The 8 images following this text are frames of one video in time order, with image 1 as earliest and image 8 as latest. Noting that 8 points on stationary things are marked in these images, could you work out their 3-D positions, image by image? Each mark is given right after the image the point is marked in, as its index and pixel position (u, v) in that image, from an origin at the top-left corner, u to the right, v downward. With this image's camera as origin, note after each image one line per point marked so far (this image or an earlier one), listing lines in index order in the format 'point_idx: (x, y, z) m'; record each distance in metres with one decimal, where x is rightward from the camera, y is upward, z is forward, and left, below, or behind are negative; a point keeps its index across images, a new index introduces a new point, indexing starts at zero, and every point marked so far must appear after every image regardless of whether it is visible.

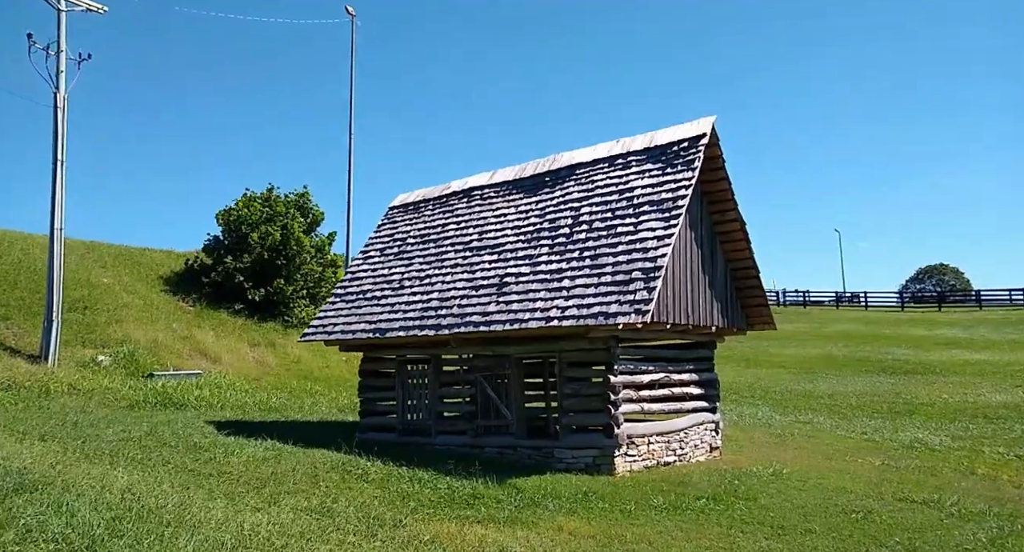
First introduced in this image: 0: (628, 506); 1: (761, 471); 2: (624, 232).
0: (+1.5, -2.9, +11.2) m
1: (+4.0, -3.1, +14.2) m
2: (+1.8, +0.7, +14.5) m
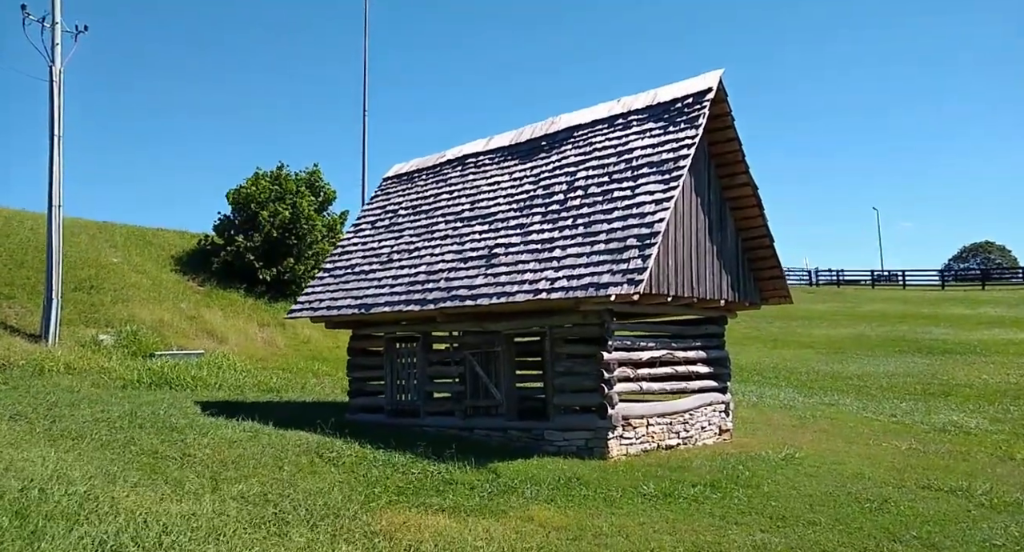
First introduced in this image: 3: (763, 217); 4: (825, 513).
0: (+1.2, -2.5, +10.2) m
1: (+3.8, -2.6, +13.0) m
2: (+1.6, +1.2, +13.4) m
3: (+4.3, +1.0, +15.1) m
4: (+3.4, -2.5, +9.5) m
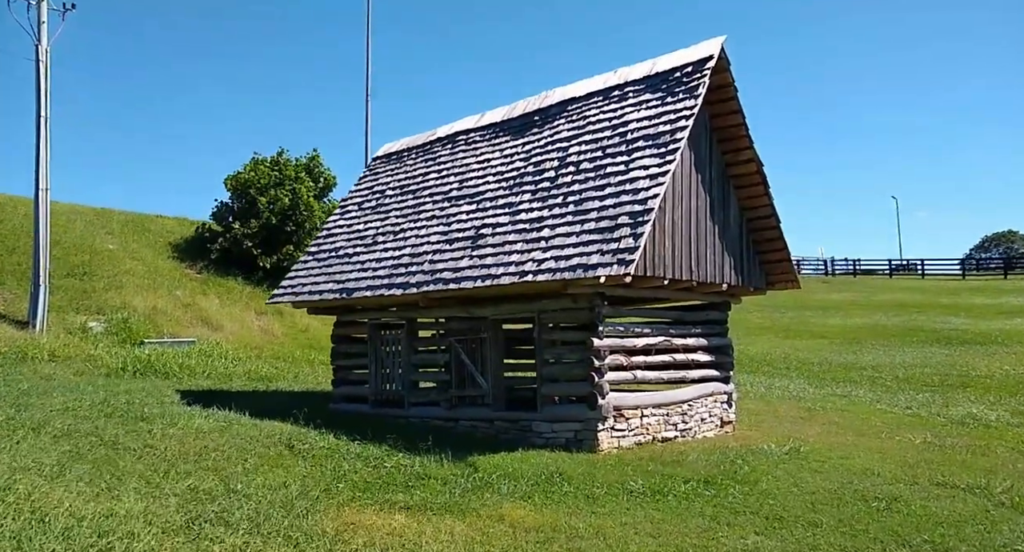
0: (+0.9, -2.3, +9.4) m
1: (+3.6, -2.4, +12.2) m
2: (+1.4, +1.5, +12.5) m
3: (+4.1, +1.3, +14.2) m
4: (+3.1, -2.3, +8.7) m
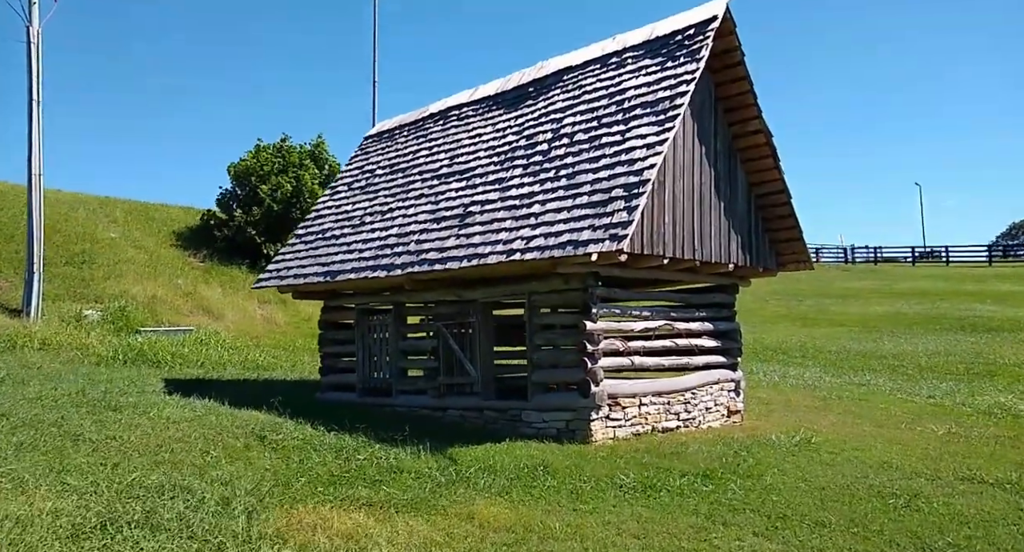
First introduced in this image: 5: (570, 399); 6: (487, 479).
0: (+0.7, -2.0, +8.5) m
1: (+3.4, -2.1, +11.3) m
2: (+1.3, +1.8, +11.6) m
3: (+4.0, +1.6, +13.2) m
4: (+2.9, -2.1, +7.8) m
5: (+0.7, -1.5, +11.2) m
6: (-0.2, -2.0, +8.6) m
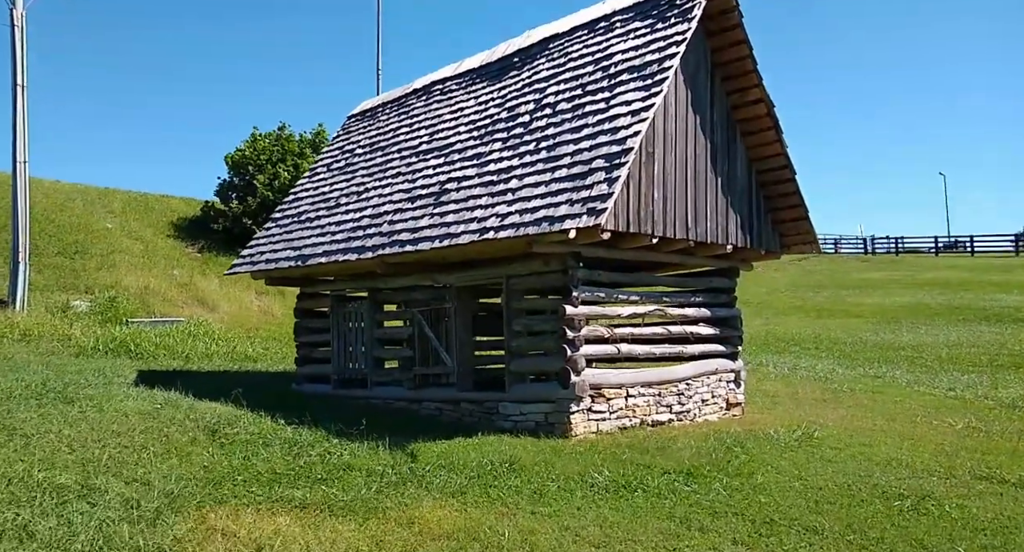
0: (+0.3, -1.8, +7.6) m
1: (+3.1, -1.9, +10.3) m
2: (+1.0, +2.0, +10.7) m
3: (+3.7, +1.8, +12.3) m
4: (+2.5, -1.8, +6.8) m
5: (+0.4, -1.3, +10.3) m
6: (-0.6, -1.8, +7.7) m
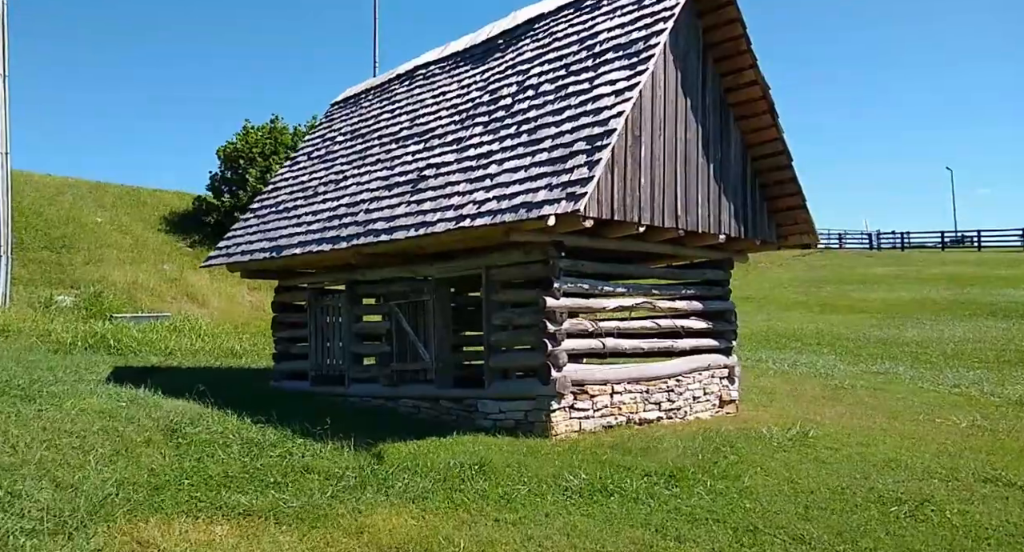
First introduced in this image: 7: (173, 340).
0: (+0.1, -1.7, +7.1) m
1: (+2.9, -1.7, +9.8) m
2: (+0.7, +2.1, +10.1) m
3: (+3.5, +1.9, +11.7) m
4: (+2.2, -1.7, +6.3) m
5: (+0.2, -1.2, +9.8) m
6: (-0.9, -1.7, +7.2) m
7: (-7.5, -1.4, +19.8) m
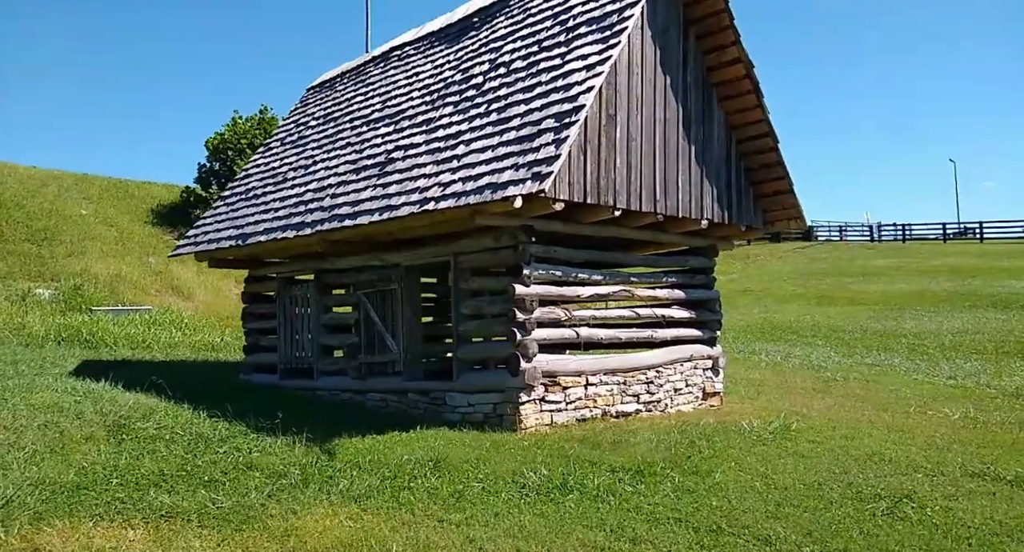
0: (-0.3, -1.6, +6.6) m
1: (+2.6, -1.6, +9.3) m
2: (+0.4, +2.2, +9.7) m
3: (+3.1, +2.1, +11.2) m
4: (+1.9, -1.6, +5.8) m
5: (-0.2, -1.1, +9.3) m
6: (-1.2, -1.5, +6.7) m
7: (-7.8, -1.2, +19.4) m
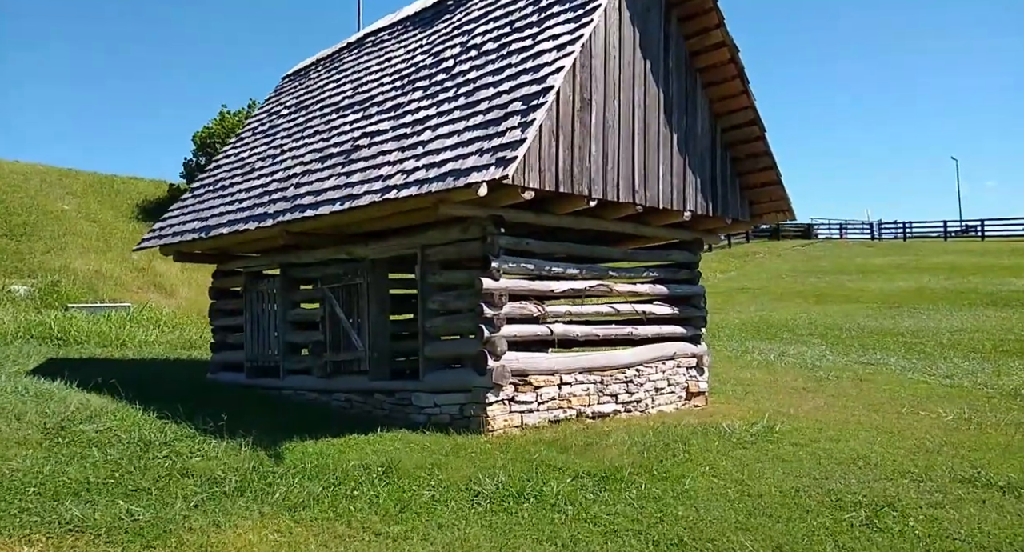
0: (-0.6, -1.5, +6.1) m
1: (+2.3, -1.5, +8.8) m
2: (+0.1, +2.3, +9.1) m
3: (+2.8, +2.2, +10.7) m
4: (+1.5, -1.5, +5.3) m
5: (-0.5, -1.0, +8.8) m
6: (-1.5, -1.5, +6.2) m
7: (-8.1, -1.2, +18.9) m
